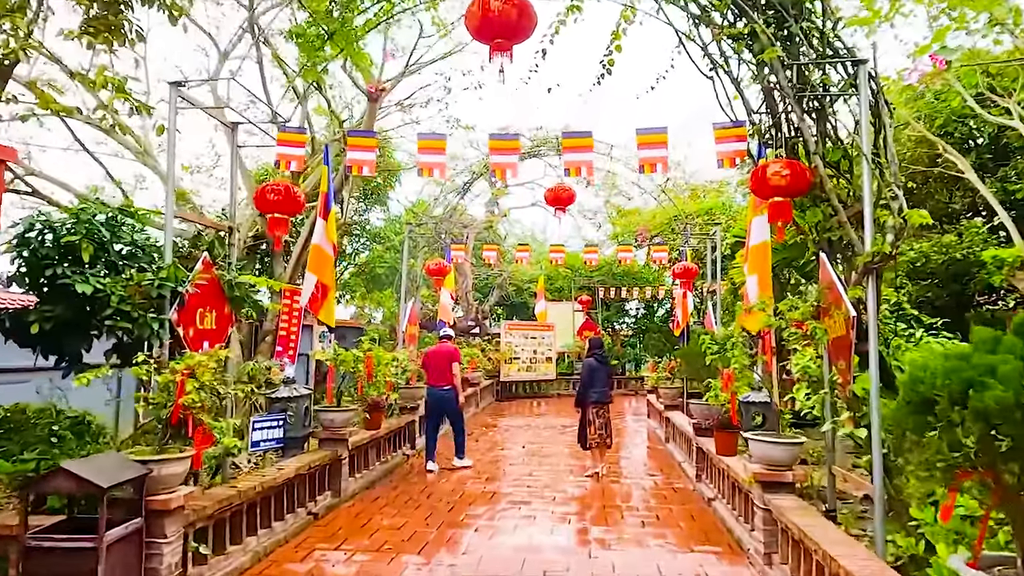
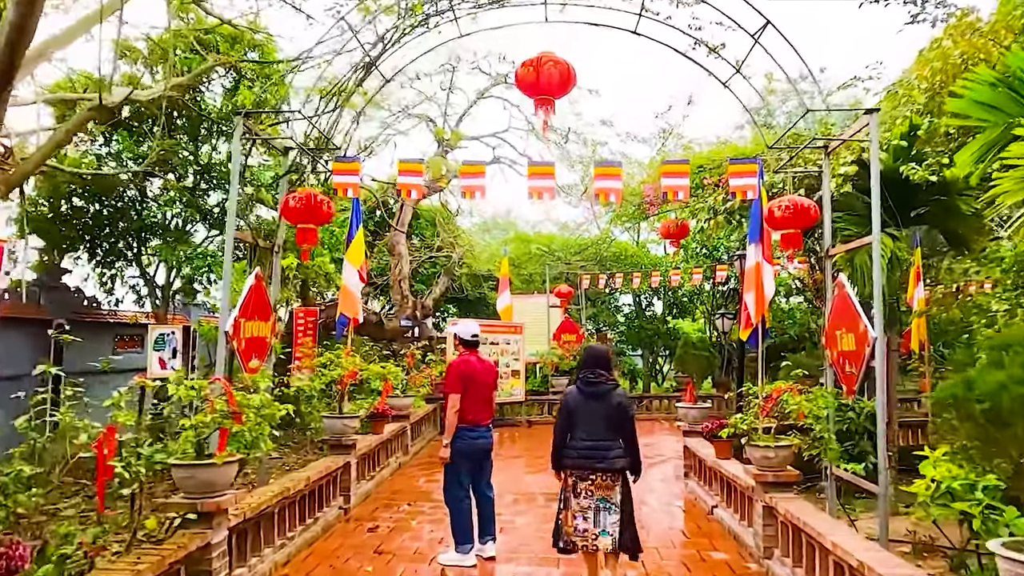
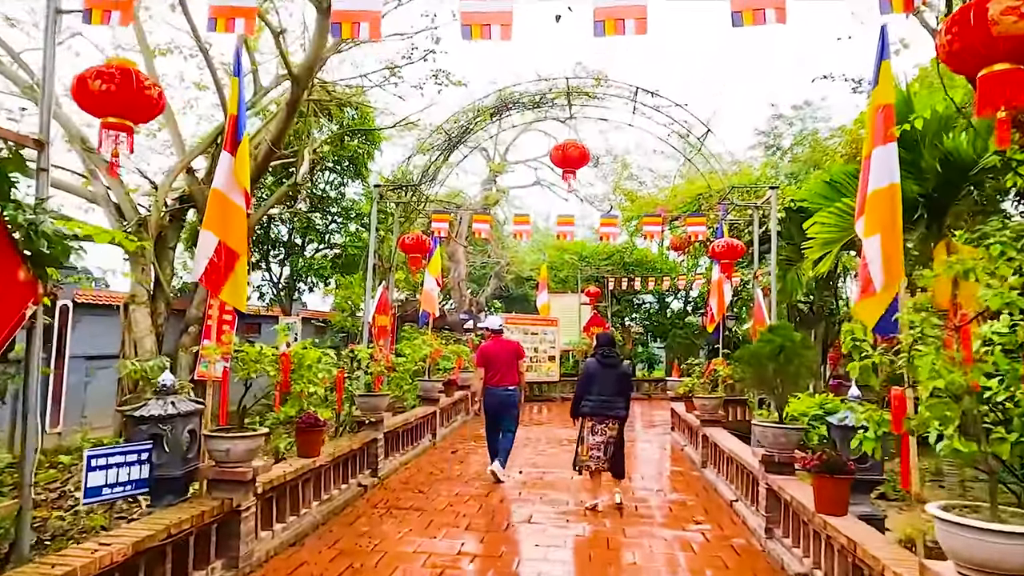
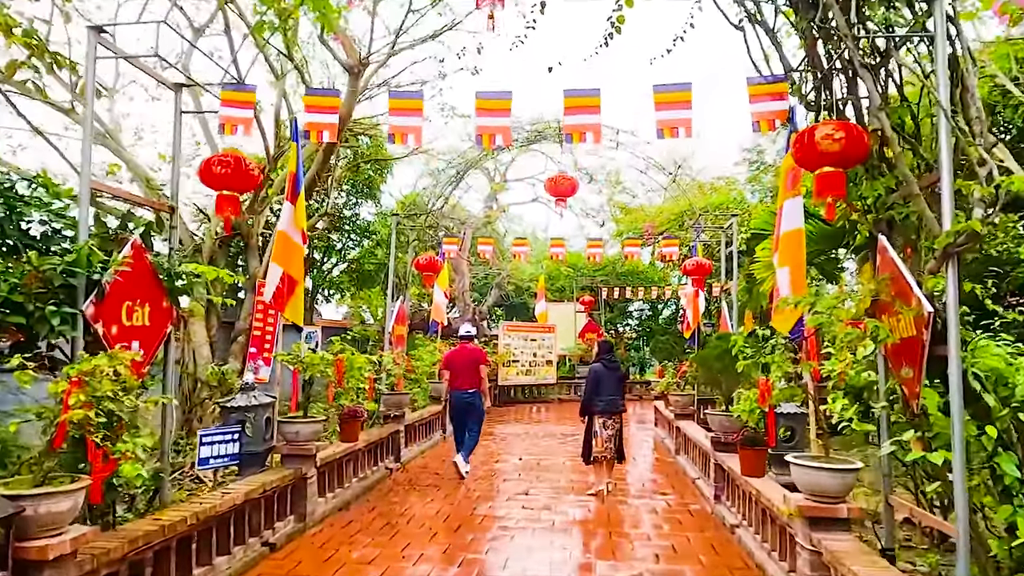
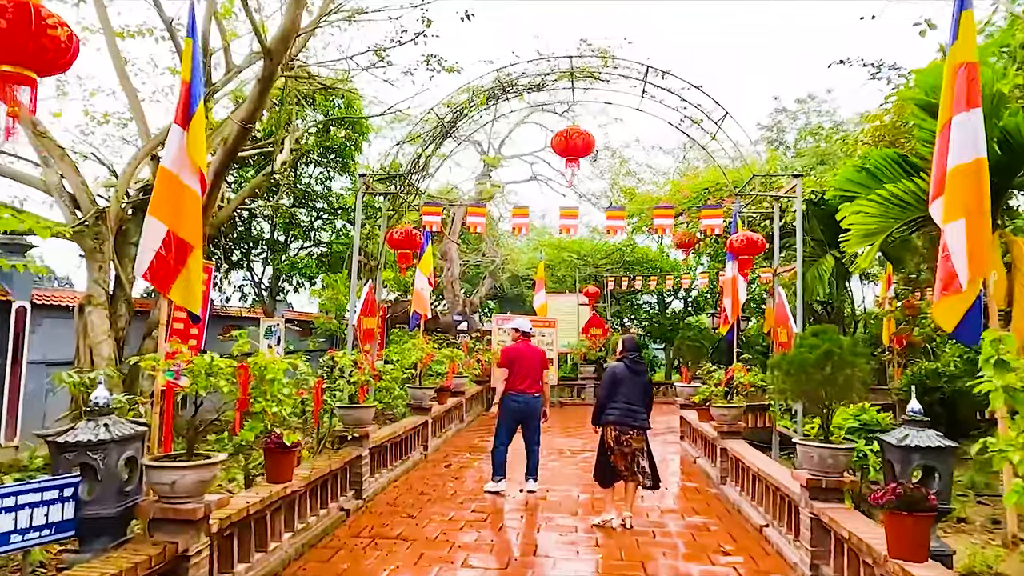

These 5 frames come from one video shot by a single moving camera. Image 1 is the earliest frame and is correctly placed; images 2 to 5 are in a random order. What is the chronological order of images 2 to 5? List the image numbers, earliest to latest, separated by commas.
4, 3, 5, 2
